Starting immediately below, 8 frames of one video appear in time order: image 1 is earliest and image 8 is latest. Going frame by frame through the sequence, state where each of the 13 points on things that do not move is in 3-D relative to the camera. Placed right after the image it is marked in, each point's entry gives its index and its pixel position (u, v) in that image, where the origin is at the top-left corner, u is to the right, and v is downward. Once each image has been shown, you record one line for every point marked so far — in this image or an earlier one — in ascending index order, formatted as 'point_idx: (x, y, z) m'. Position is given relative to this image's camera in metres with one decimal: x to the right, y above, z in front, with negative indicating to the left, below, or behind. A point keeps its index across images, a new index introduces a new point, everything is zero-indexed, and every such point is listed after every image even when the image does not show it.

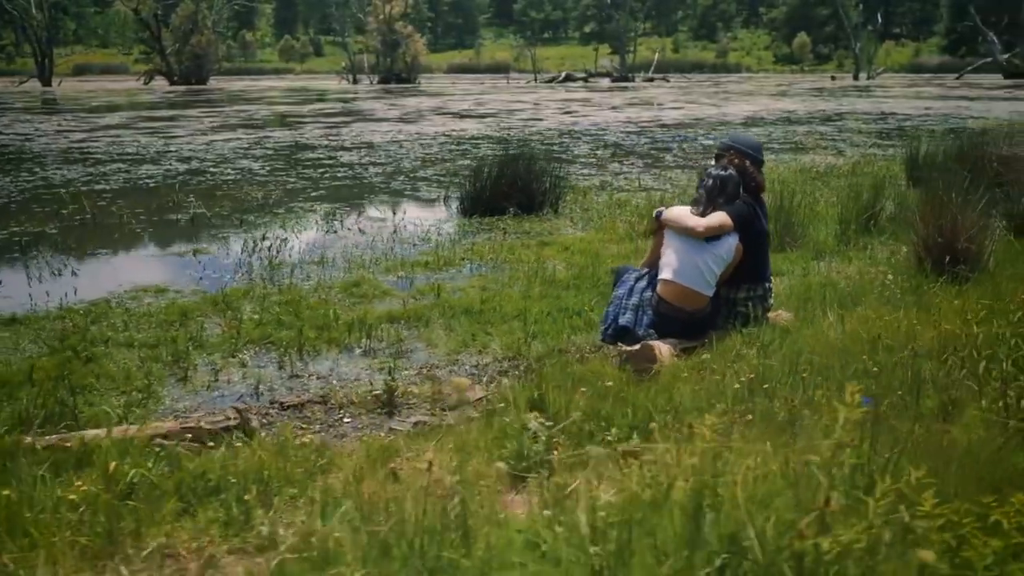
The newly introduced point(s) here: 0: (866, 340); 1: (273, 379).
0: (+1.6, -0.2, +4.5) m
1: (-1.4, -0.5, +5.8) m
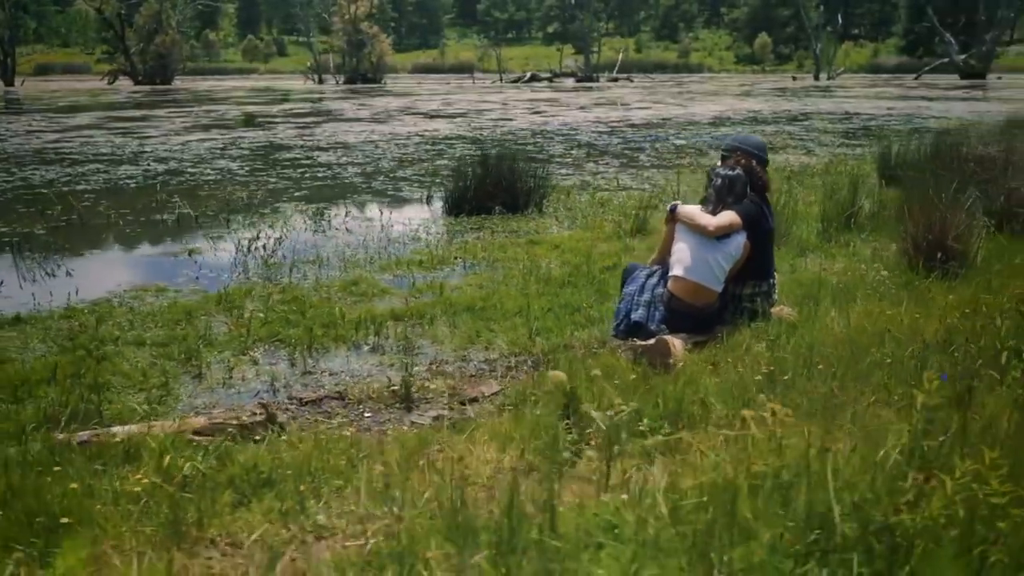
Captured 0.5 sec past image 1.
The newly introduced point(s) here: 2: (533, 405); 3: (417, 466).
0: (+1.7, -0.2, +4.7) m
1: (-1.3, -0.5, +5.9) m
2: (+0.1, -0.5, +4.4) m
3: (-0.3, -0.6, +3.7) m
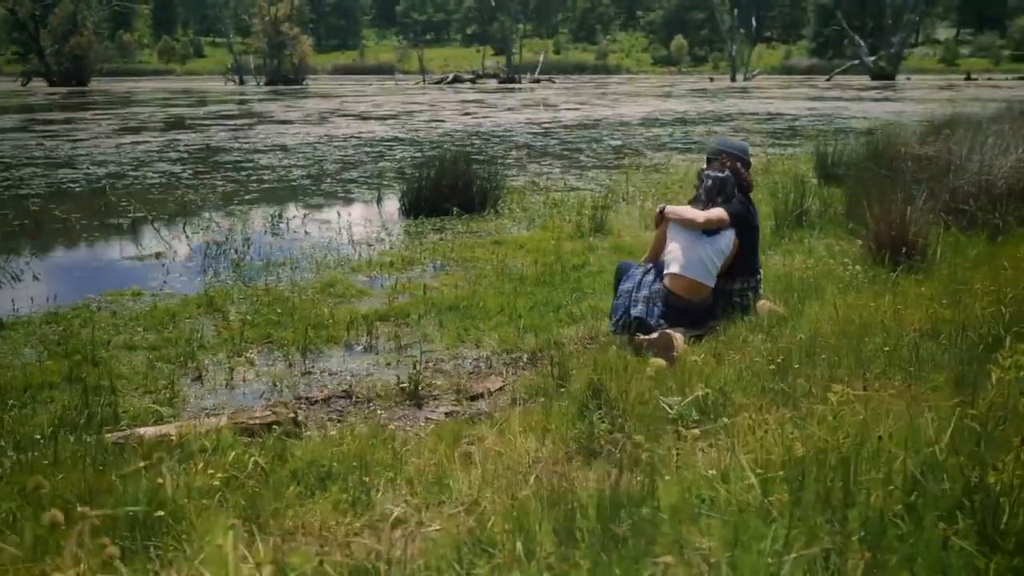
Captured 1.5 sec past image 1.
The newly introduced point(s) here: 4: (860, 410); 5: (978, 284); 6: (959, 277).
0: (+1.8, -0.2, +5.0) m
1: (-1.3, -0.5, +6.0) m
2: (+0.2, -0.5, +4.7) m
3: (-0.2, -0.6, +3.9) m
4: (+1.2, -0.3, +3.4) m
5: (+2.8, 0.0, +6.0) m
6: (+2.8, +0.1, +6.3) m
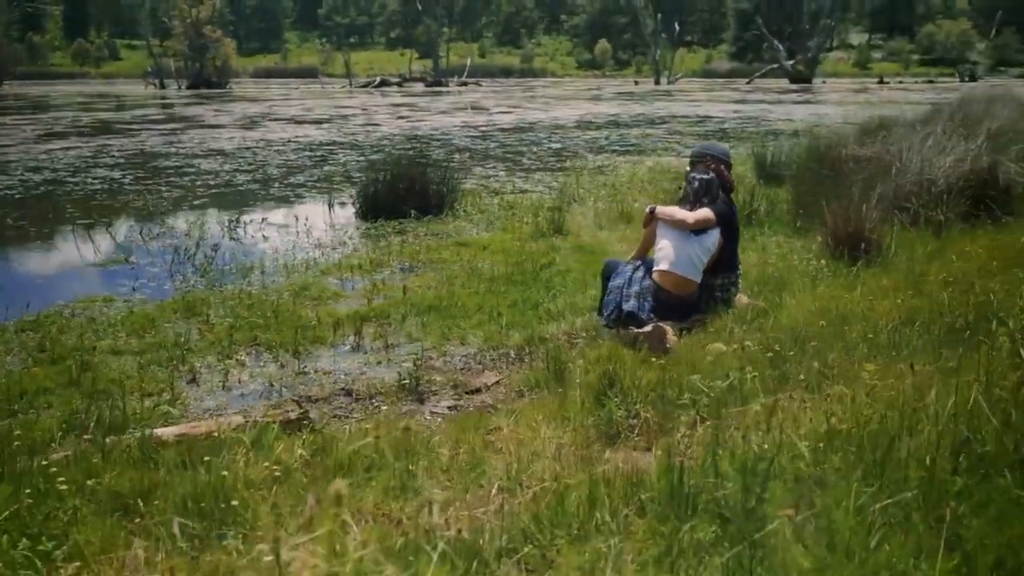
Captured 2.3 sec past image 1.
0: (+1.8, -0.1, +5.4) m
1: (-1.4, -0.5, +6.1) m
2: (+0.3, -0.5, +4.9) m
3: (-0.1, -0.6, +4.1) m
4: (+1.3, -0.3, +3.7) m
5: (+2.7, +0.1, +6.4) m
6: (+2.7, +0.1, +6.8) m
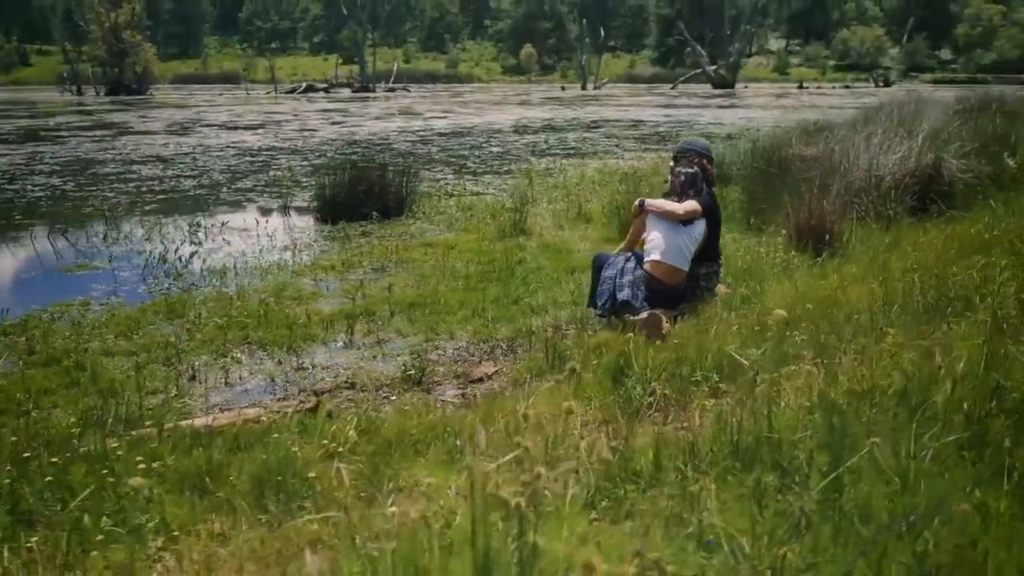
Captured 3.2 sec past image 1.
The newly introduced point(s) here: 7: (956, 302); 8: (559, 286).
0: (+1.8, -0.1, +5.7) m
1: (-1.4, -0.5, +6.3) m
2: (+0.3, -0.4, +5.1) m
3: (0.0, -0.6, +4.3) m
4: (+1.4, -0.2, +4.1) m
5: (+2.6, +0.2, +6.8) m
6: (+2.6, +0.2, +7.2) m
7: (+2.2, -0.1, +5.0) m
8: (+0.4, 0.0, +8.4) m
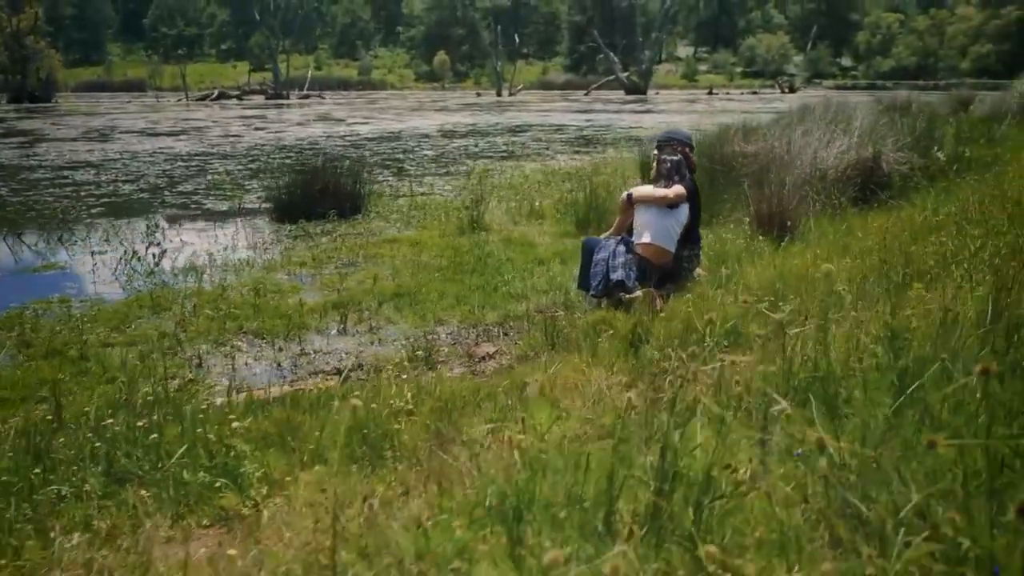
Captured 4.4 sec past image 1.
0: (+1.8, +0.1, +6.2) m
1: (-1.4, -0.4, +6.5) m
2: (+0.4, -0.3, +5.5) m
3: (+0.1, -0.4, +4.6) m
4: (+1.6, -0.1, +4.5) m
5: (+2.5, +0.3, +7.3) m
6: (+2.5, +0.4, +7.7) m
7: (+2.2, +0.1, +5.5) m
8: (+0.2, +0.1, +8.8) m
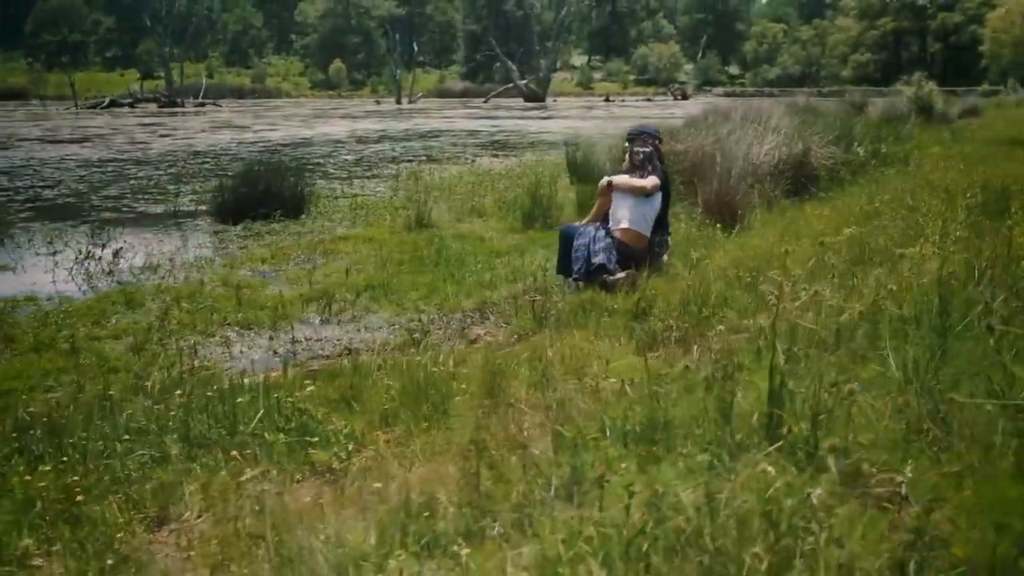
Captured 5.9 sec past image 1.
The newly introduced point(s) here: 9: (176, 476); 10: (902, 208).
0: (+1.7, +0.2, +6.7) m
1: (-1.5, -0.4, +6.6) m
2: (+0.4, -0.2, +5.8) m
3: (+0.2, -0.3, +4.9) m
4: (+1.7, +0.1, +5.0) m
5: (+2.3, +0.5, +7.9) m
6: (+2.2, +0.5, +8.2) m
7: (+2.2, +0.2, +6.0) m
8: (-0.1, +0.2, +9.1) m
9: (-1.1, -0.6, +3.3) m
10: (+3.1, +0.7, +8.1) m
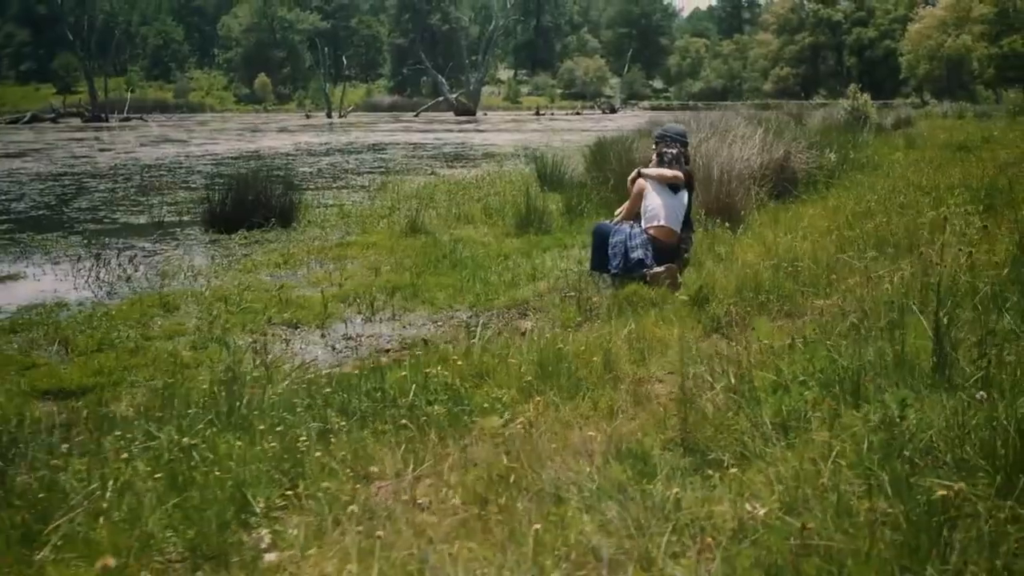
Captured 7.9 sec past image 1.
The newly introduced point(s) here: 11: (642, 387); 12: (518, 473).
0: (+2.0, +0.3, +7.2) m
1: (-1.2, -0.4, +6.9) m
2: (+0.8, -0.1, +6.2) m
3: (+0.7, -0.3, +5.3) m
4: (+2.1, +0.2, +5.5) m
5: (+2.5, +0.5, +8.4) m
6: (+2.4, +0.5, +8.8) m
7: (+2.6, +0.3, +6.6) m
8: (0.0, +0.2, +9.4) m
9: (-0.6, -0.6, +3.6) m
10: (+3.3, +0.7, +8.7) m
11: (+0.5, -0.4, +3.8) m
12: (0.0, -0.5, +3.0) m
